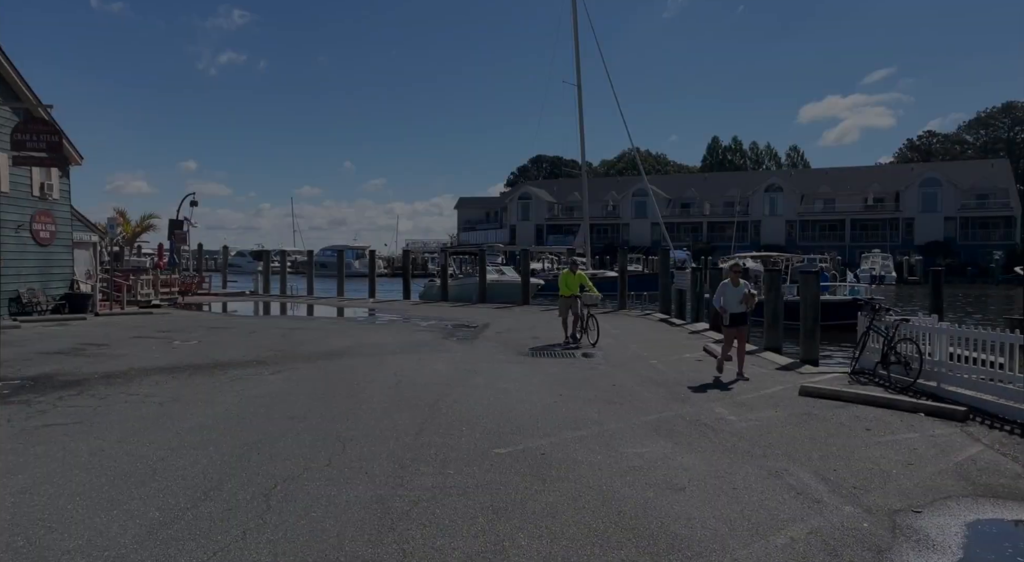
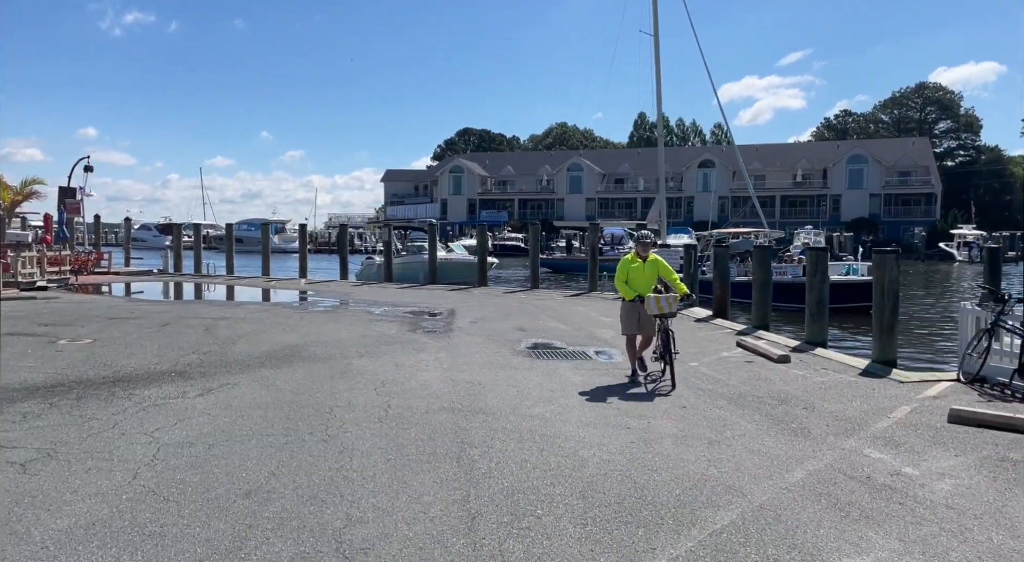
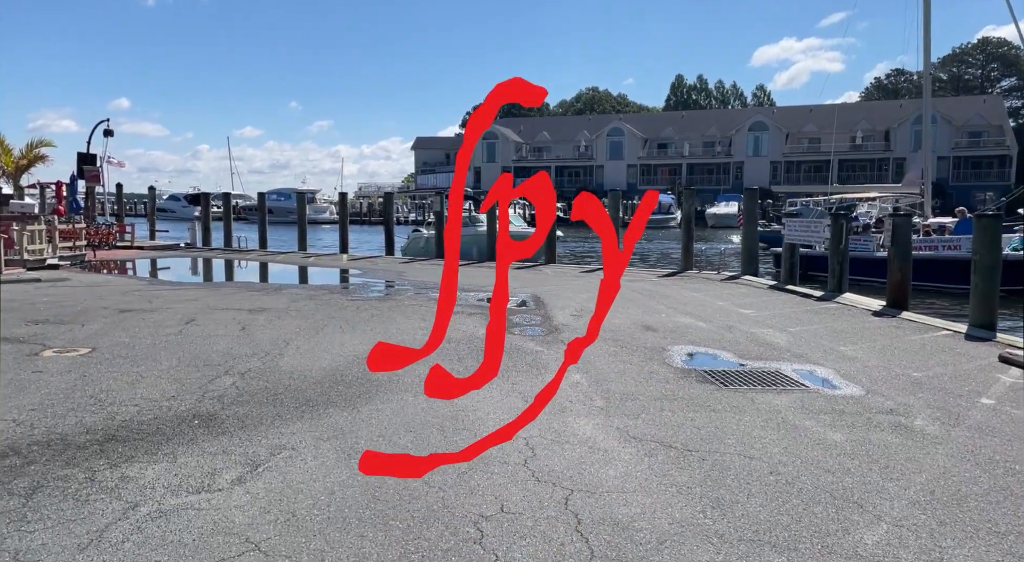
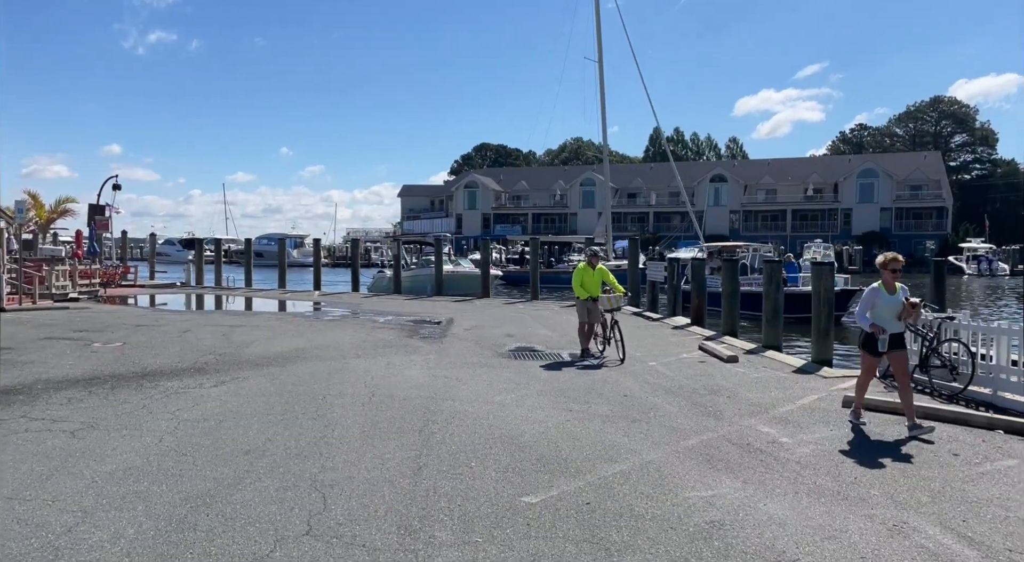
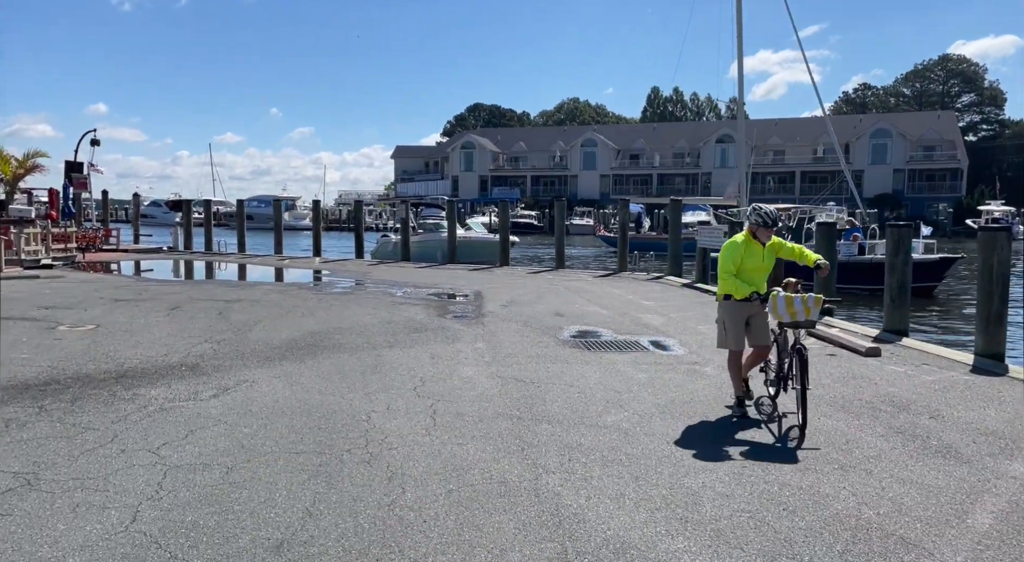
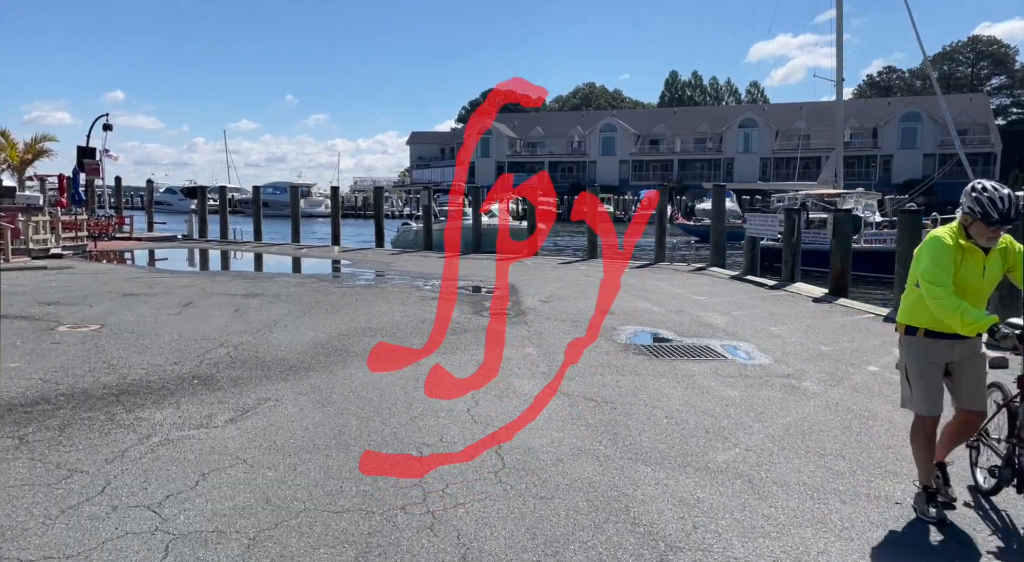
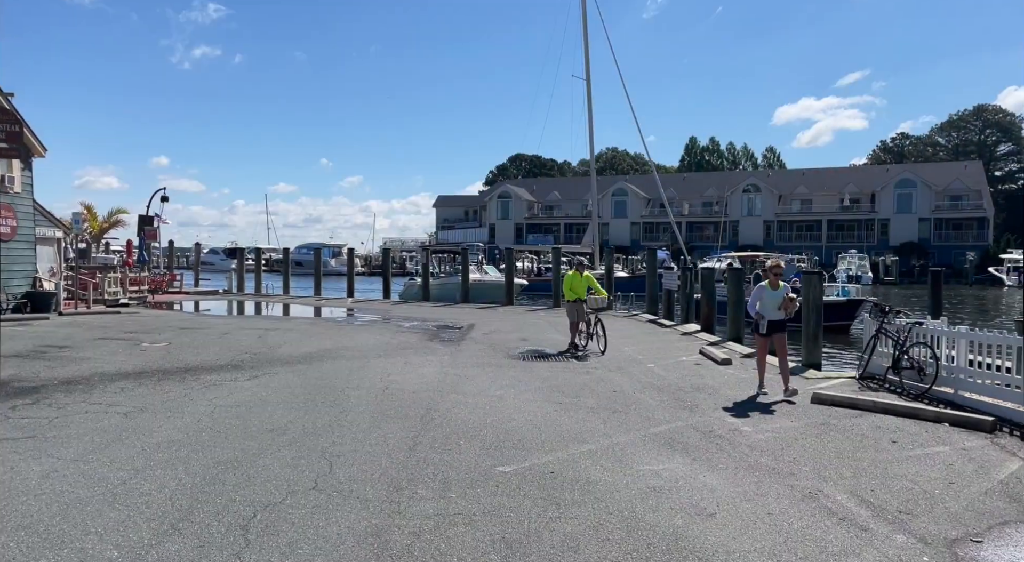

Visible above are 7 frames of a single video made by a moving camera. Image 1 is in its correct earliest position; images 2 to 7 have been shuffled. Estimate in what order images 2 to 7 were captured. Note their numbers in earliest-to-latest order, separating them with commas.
7, 4, 2, 5, 6, 3
